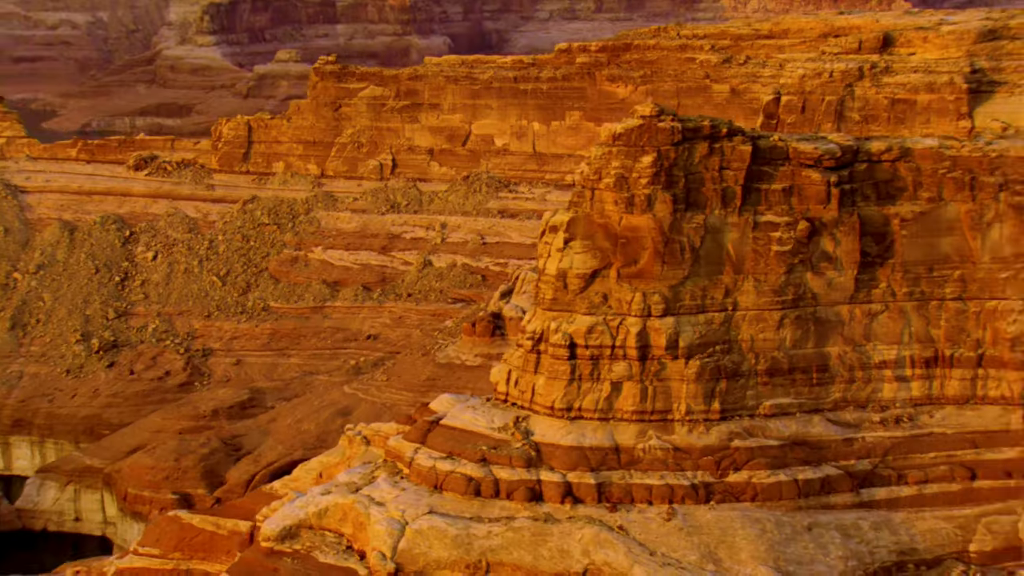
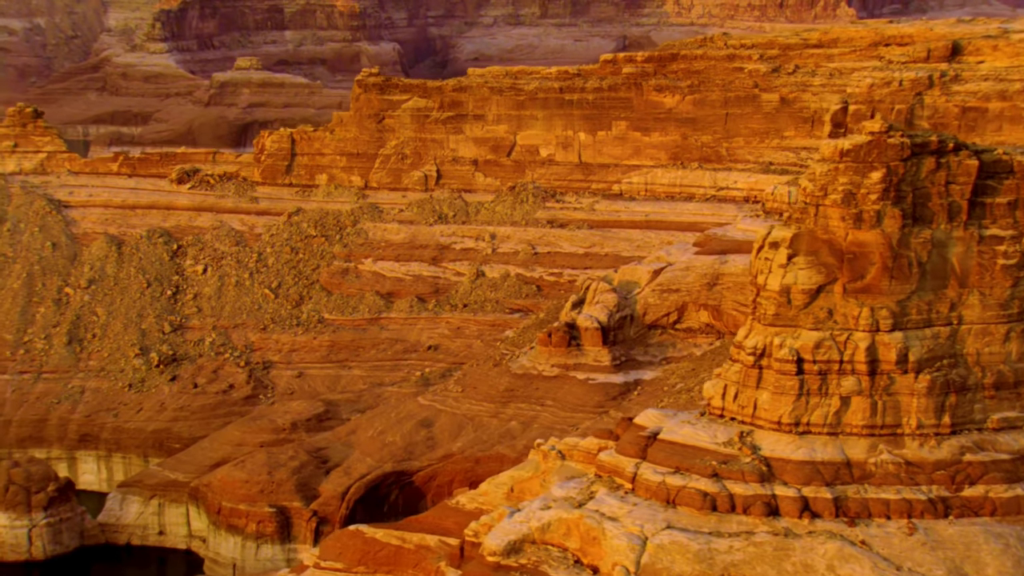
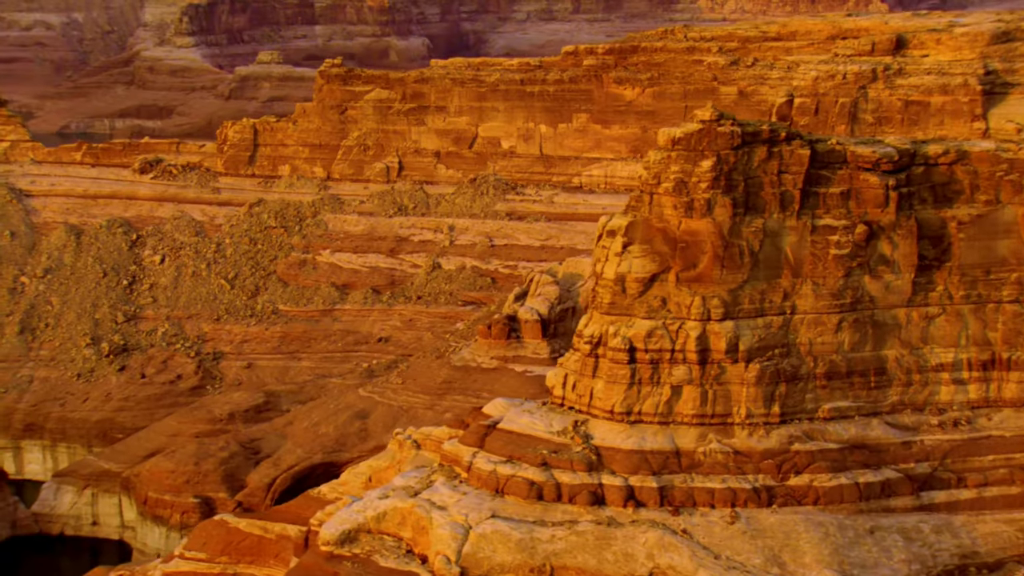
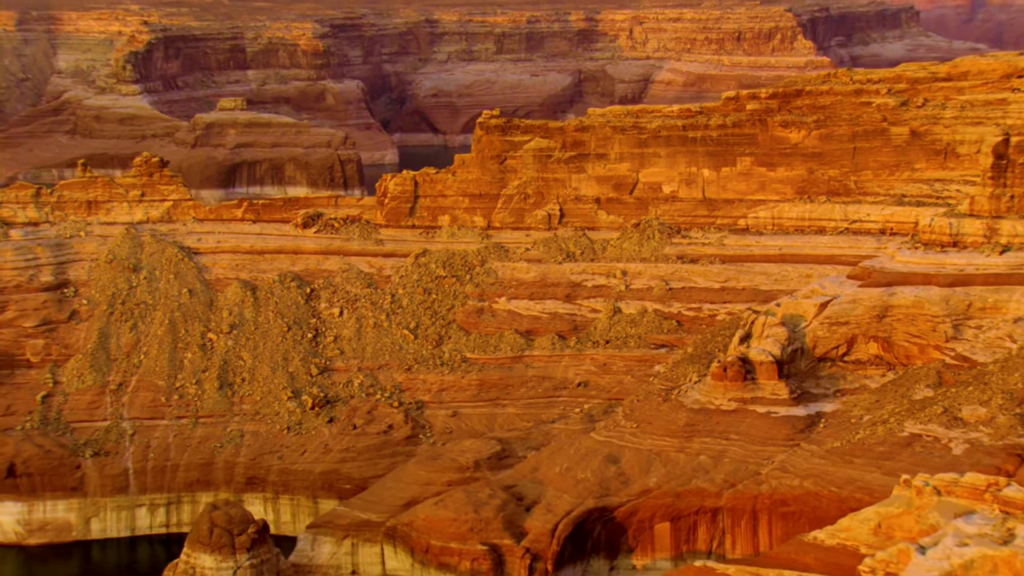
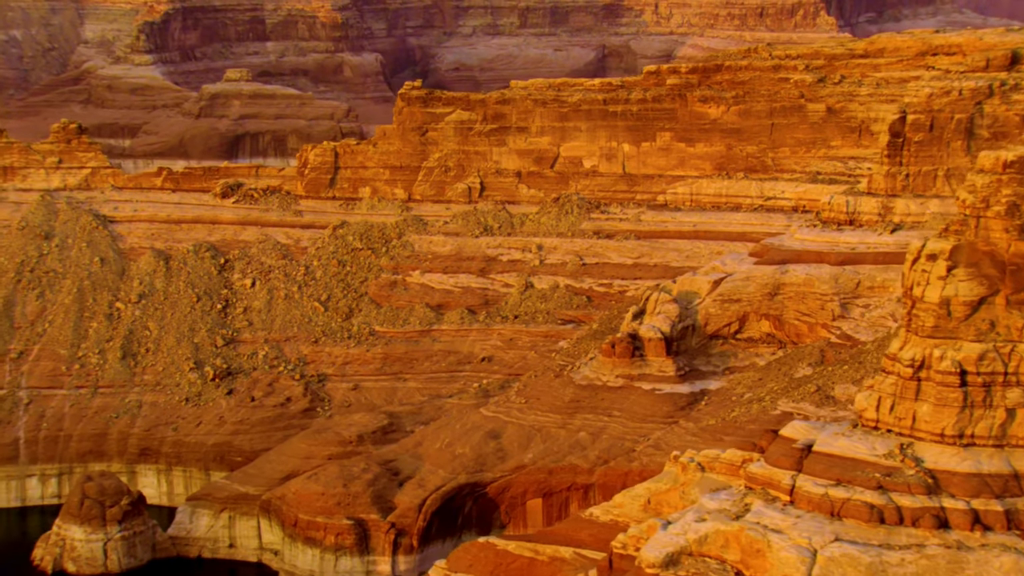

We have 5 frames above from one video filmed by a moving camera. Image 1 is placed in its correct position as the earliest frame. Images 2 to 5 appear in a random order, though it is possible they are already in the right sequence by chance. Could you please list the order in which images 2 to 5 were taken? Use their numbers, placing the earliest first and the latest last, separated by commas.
3, 2, 5, 4
